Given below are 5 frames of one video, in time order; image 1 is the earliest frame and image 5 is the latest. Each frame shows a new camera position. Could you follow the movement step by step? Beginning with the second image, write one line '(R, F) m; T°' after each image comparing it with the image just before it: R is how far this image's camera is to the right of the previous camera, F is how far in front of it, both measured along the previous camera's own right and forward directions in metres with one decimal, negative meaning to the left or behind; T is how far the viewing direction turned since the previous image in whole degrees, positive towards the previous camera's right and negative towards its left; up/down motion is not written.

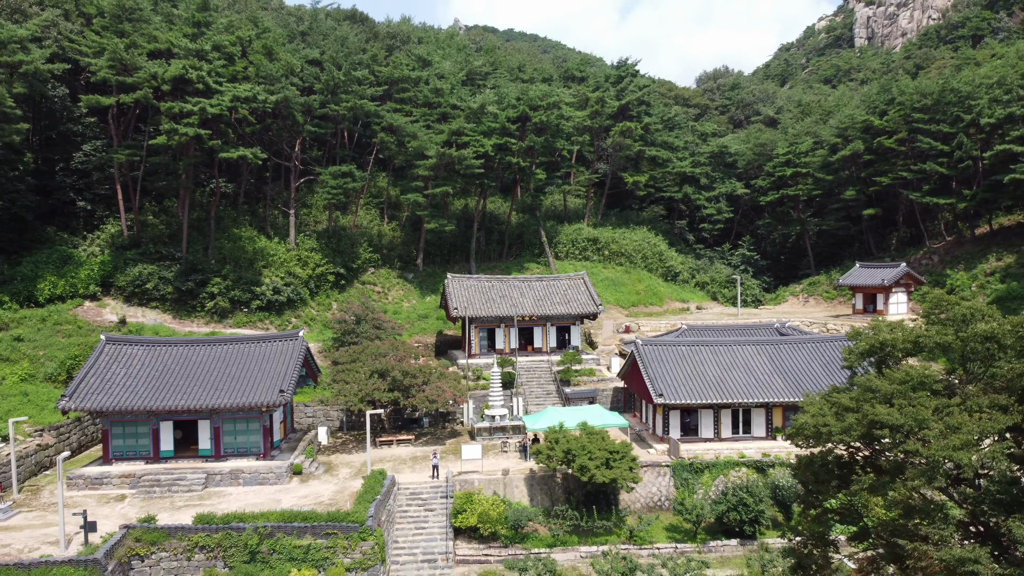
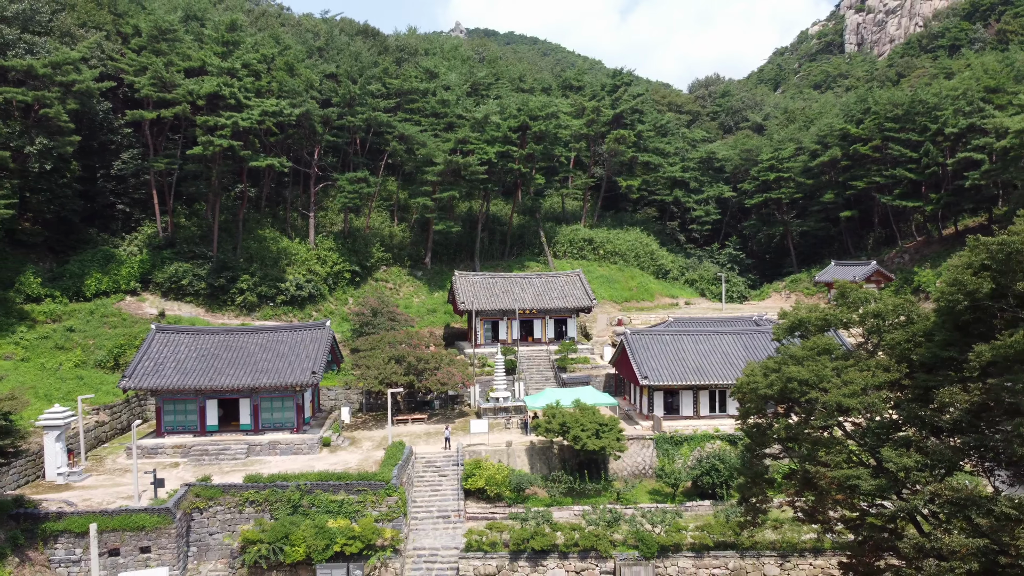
(0.0, -2.4) m; 0°
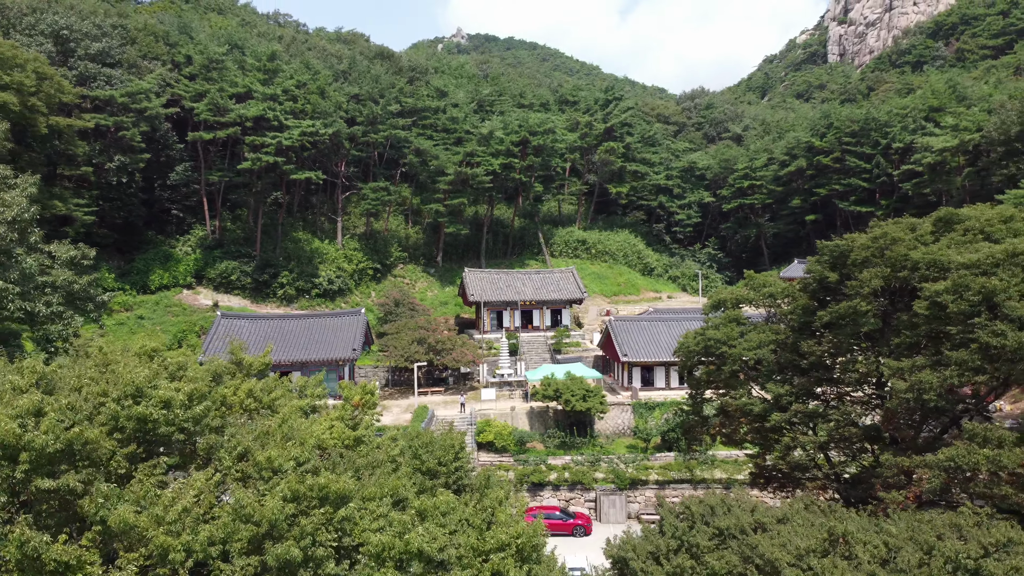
(-0.1, -4.4) m; 0°
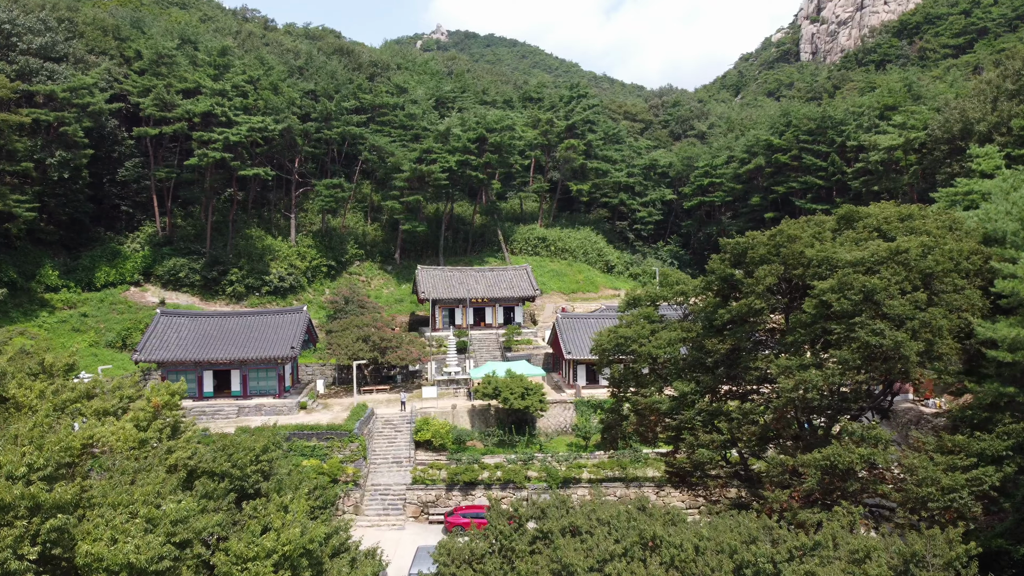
(+1.3, +0.1) m; +1°
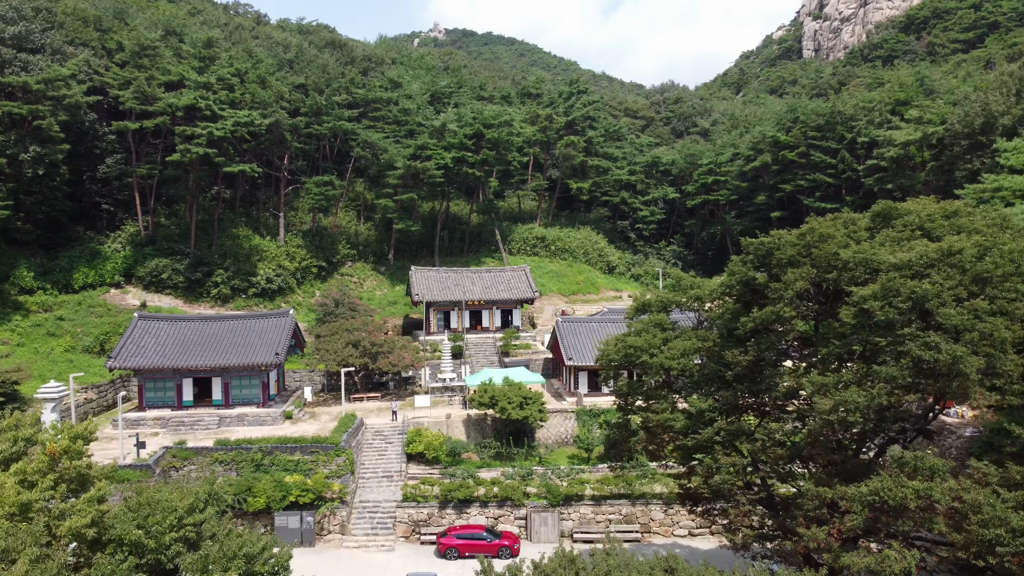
(0.0, +1.3) m; 0°
